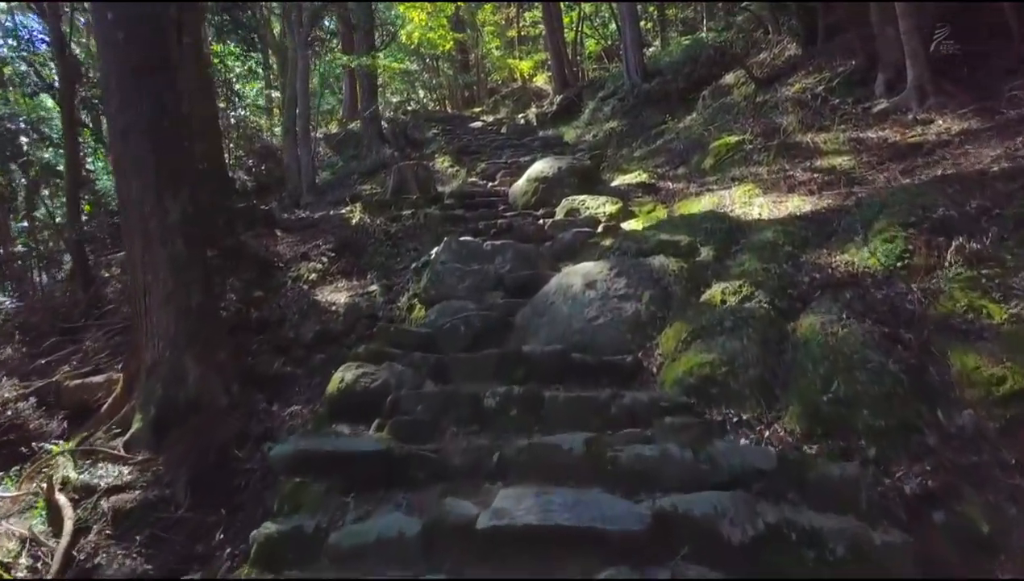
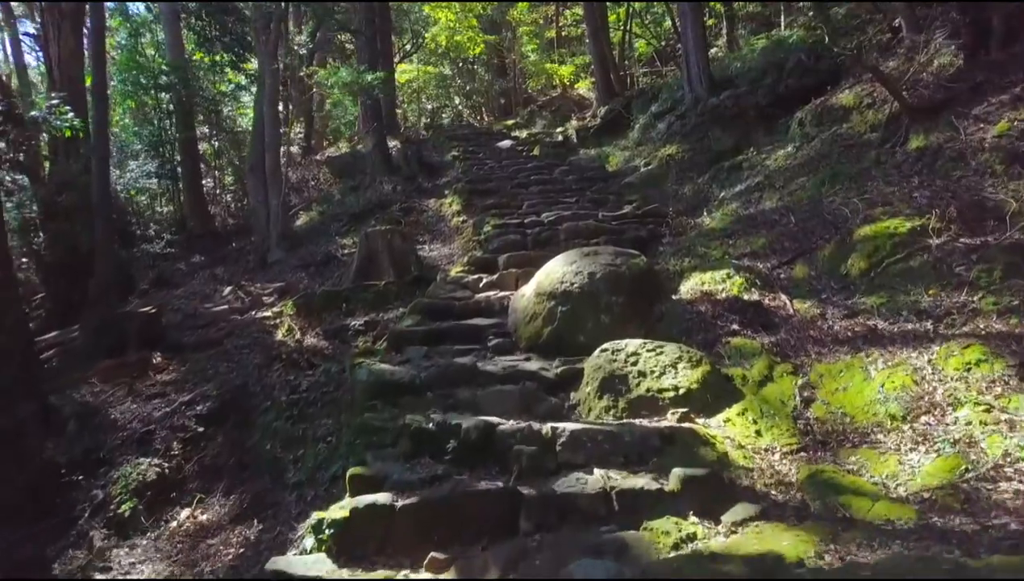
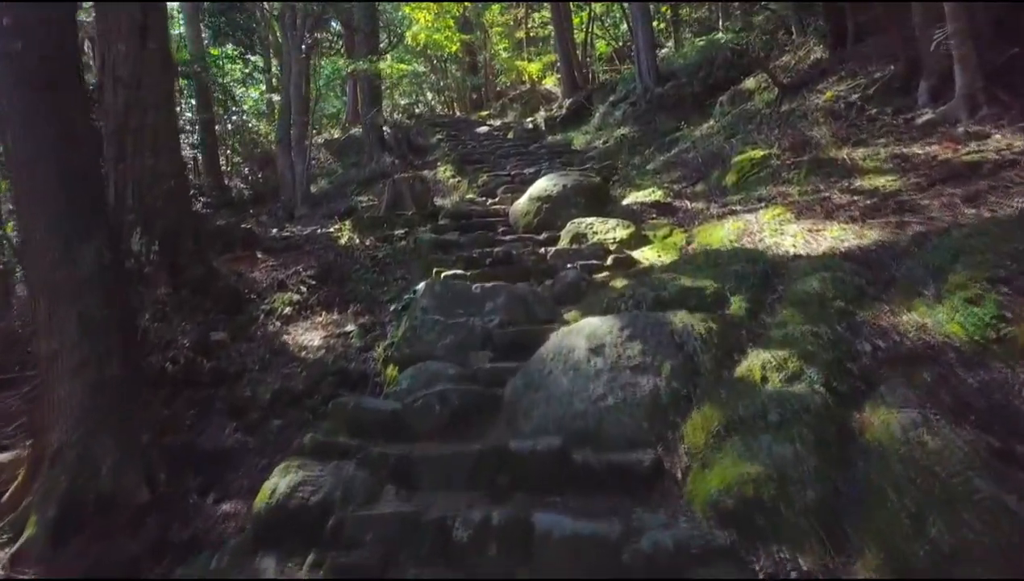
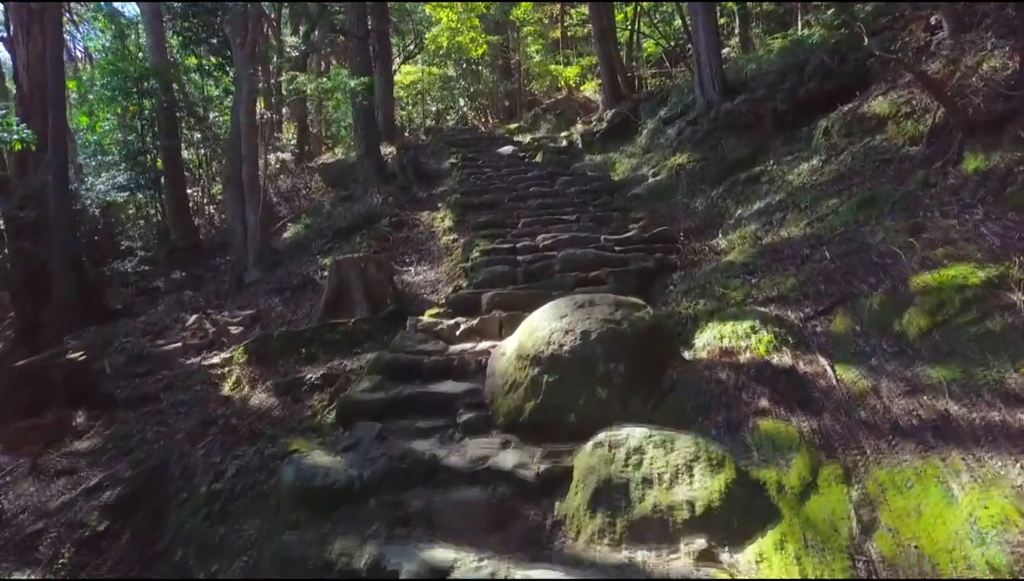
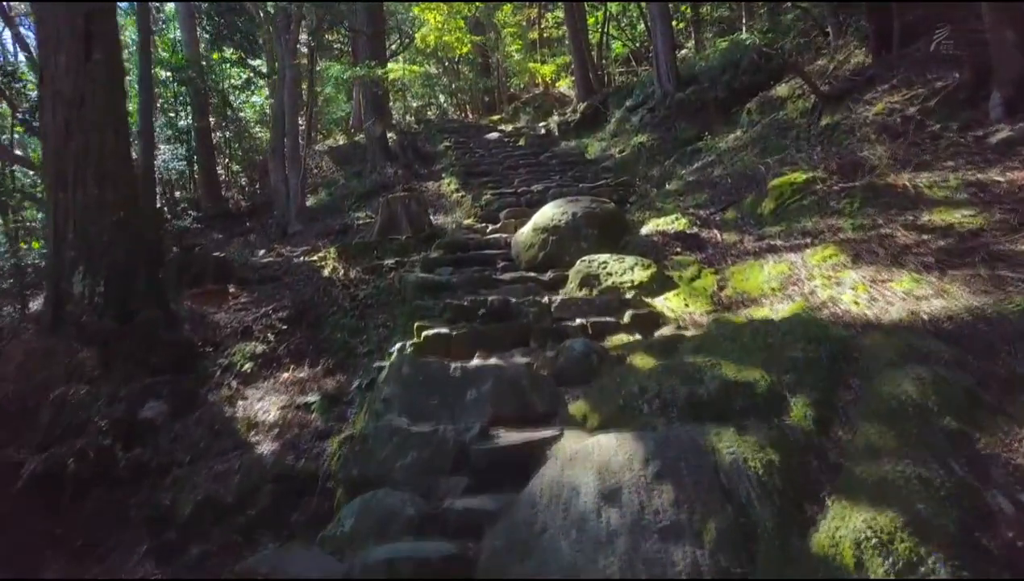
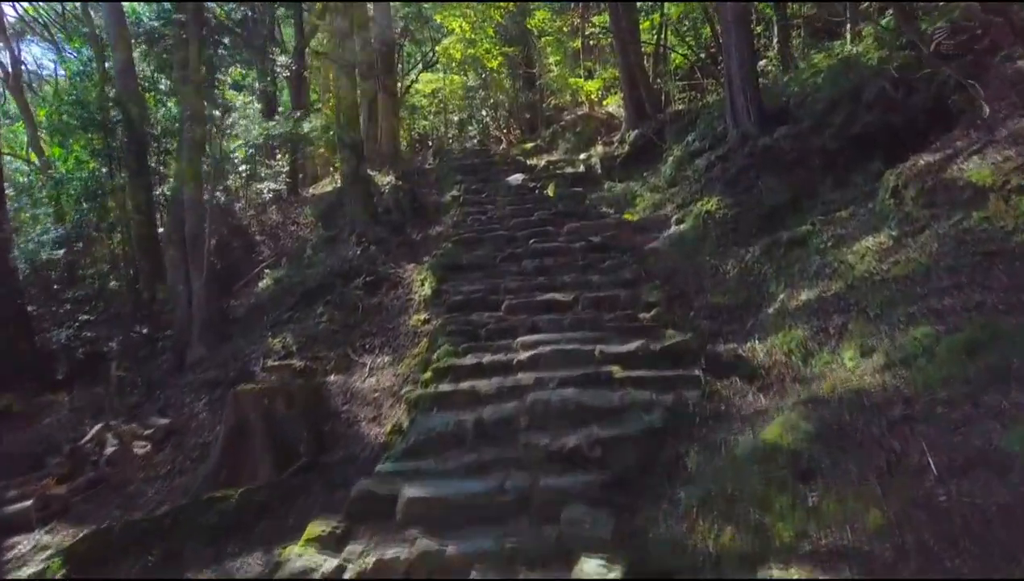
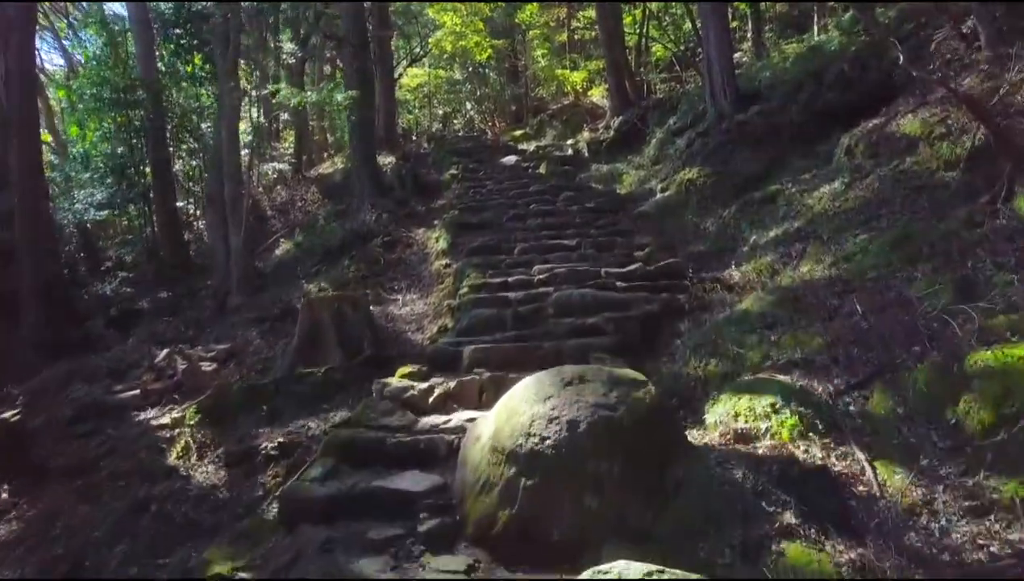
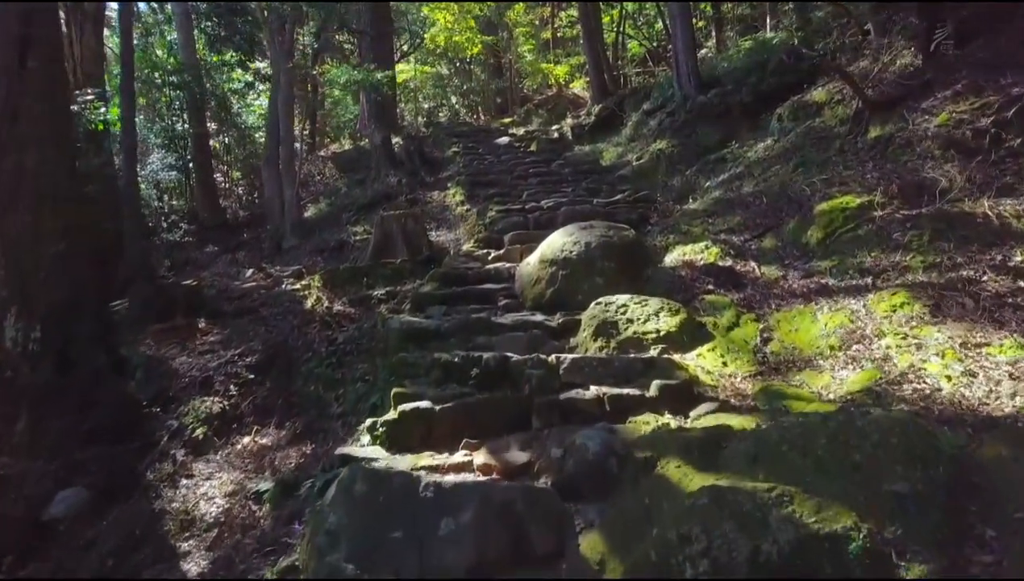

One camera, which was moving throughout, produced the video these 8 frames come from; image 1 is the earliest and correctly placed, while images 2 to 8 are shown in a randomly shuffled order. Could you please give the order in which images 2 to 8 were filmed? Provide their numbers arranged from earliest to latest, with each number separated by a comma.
3, 5, 8, 2, 4, 7, 6
